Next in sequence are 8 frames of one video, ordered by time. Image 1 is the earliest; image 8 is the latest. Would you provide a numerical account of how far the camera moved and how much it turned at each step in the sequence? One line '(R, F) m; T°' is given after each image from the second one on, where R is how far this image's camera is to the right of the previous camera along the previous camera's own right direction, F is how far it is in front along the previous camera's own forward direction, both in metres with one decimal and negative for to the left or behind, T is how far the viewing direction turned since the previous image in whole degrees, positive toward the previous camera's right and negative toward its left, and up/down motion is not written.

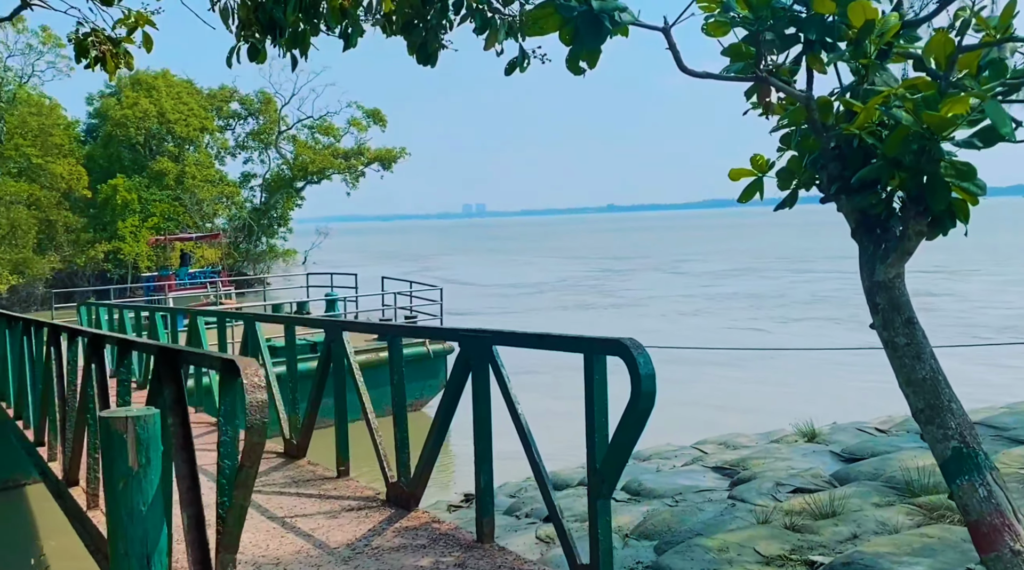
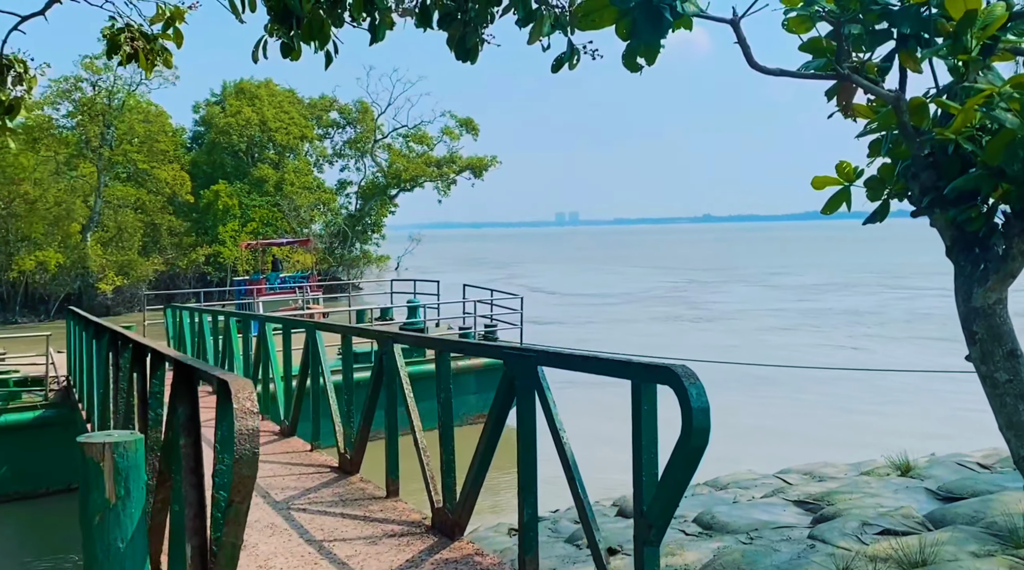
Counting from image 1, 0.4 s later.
(+0.2, +0.3) m; -6°
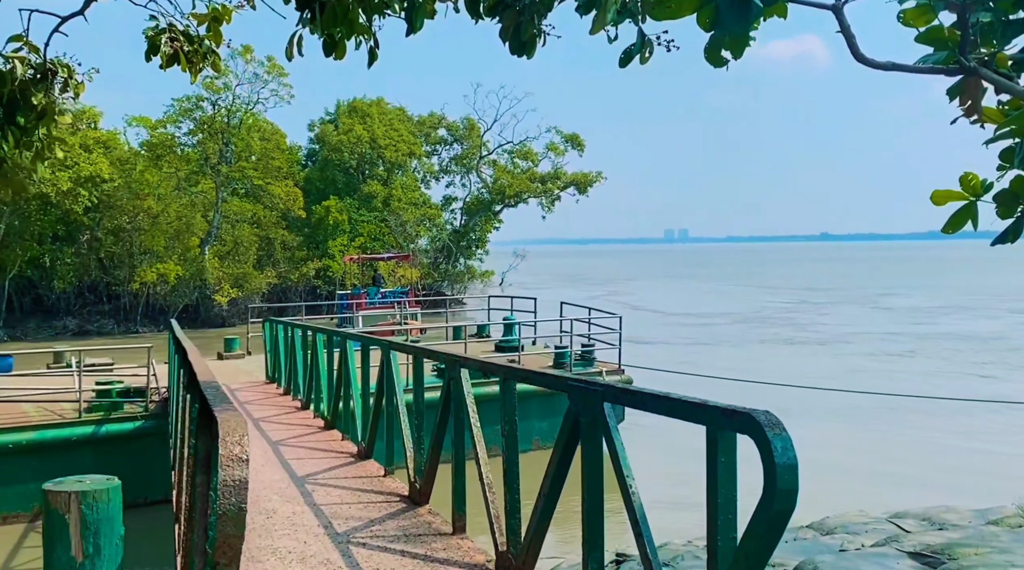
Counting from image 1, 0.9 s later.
(+0.2, +0.4) m; -7°
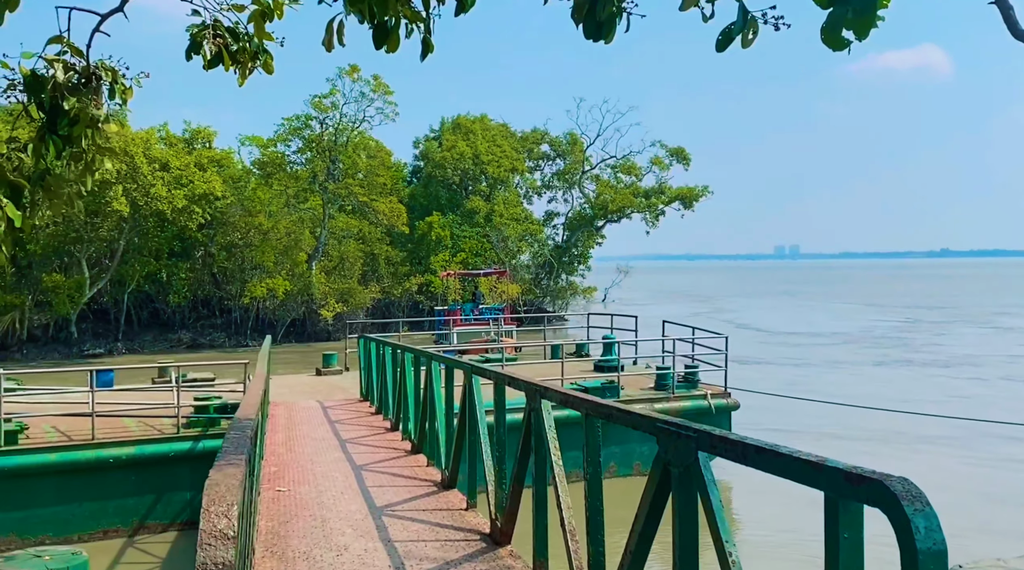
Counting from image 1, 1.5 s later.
(+0.1, +0.4) m; -7°
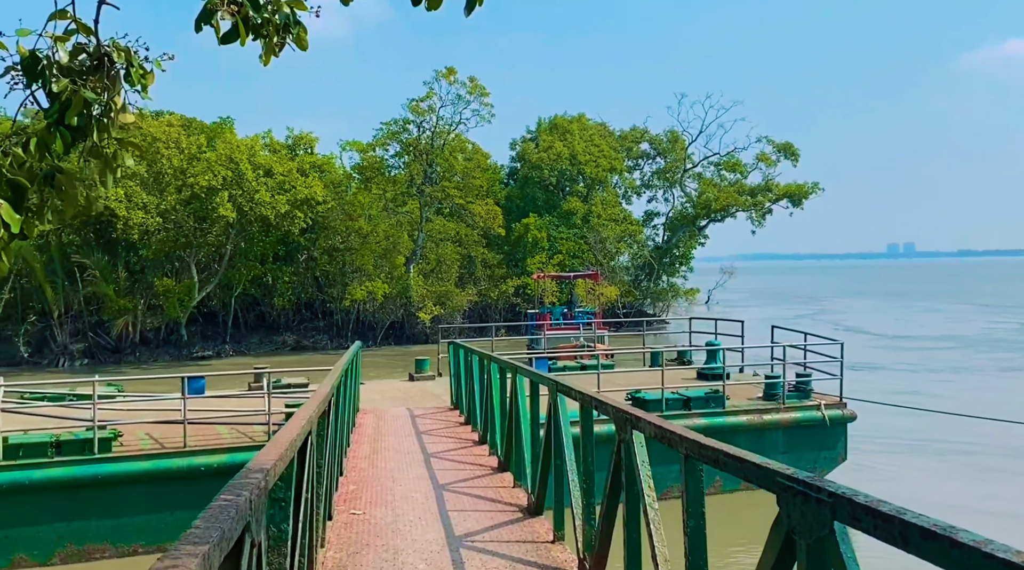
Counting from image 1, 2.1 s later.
(+0.1, +0.6) m; -6°
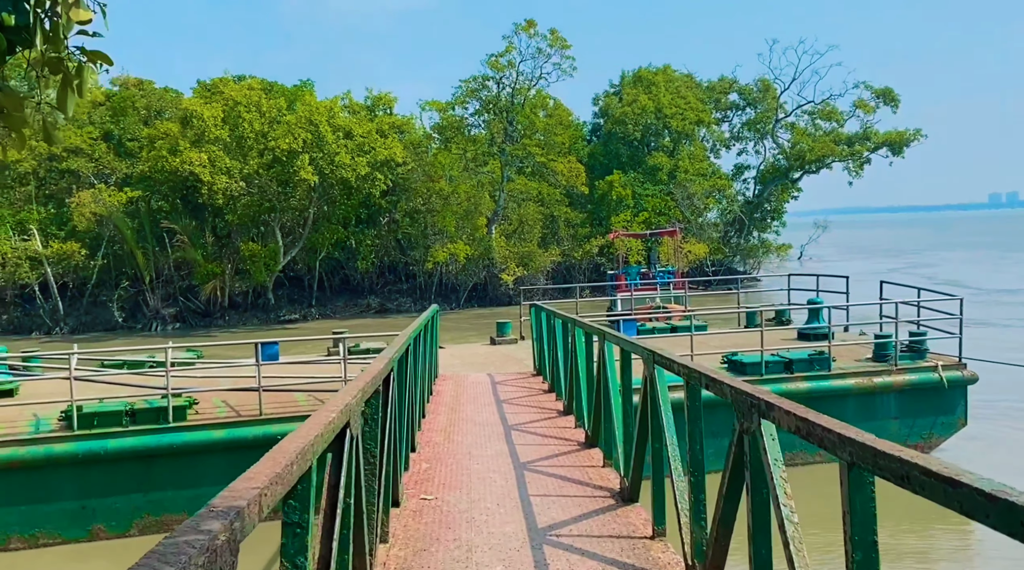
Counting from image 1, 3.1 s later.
(0.0, +0.8) m; -5°
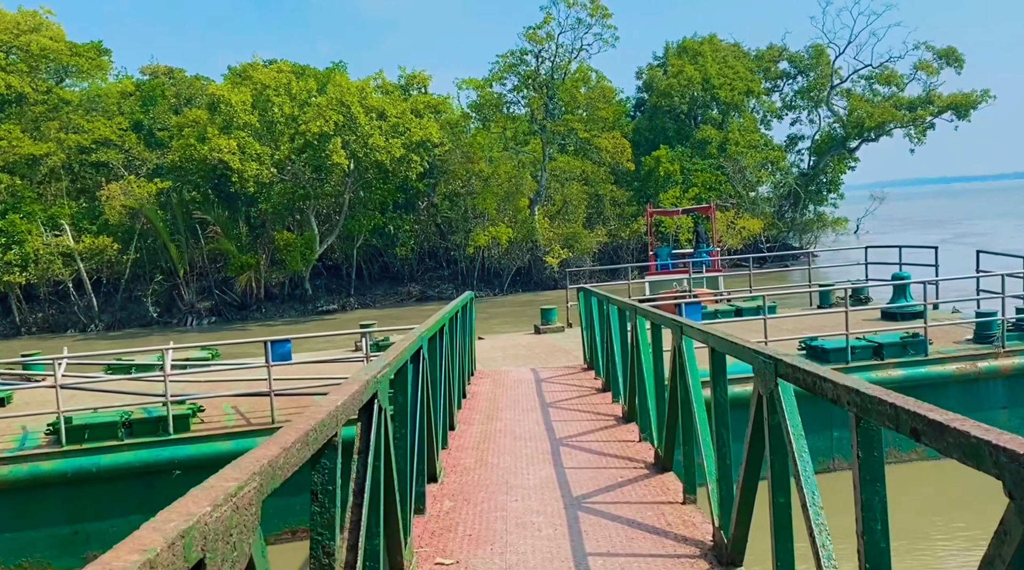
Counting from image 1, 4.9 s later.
(0.0, +1.5) m; -3°
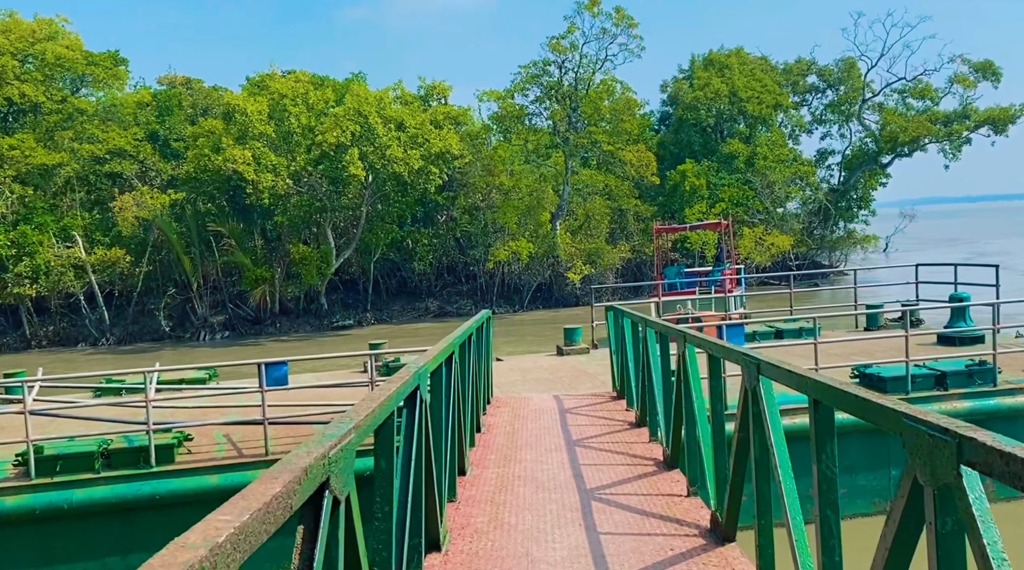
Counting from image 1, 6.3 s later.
(0.0, +1.0) m; -1°
